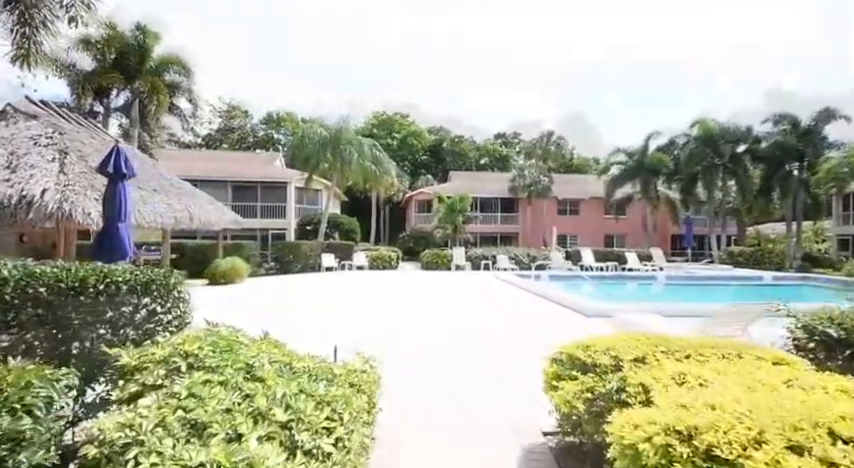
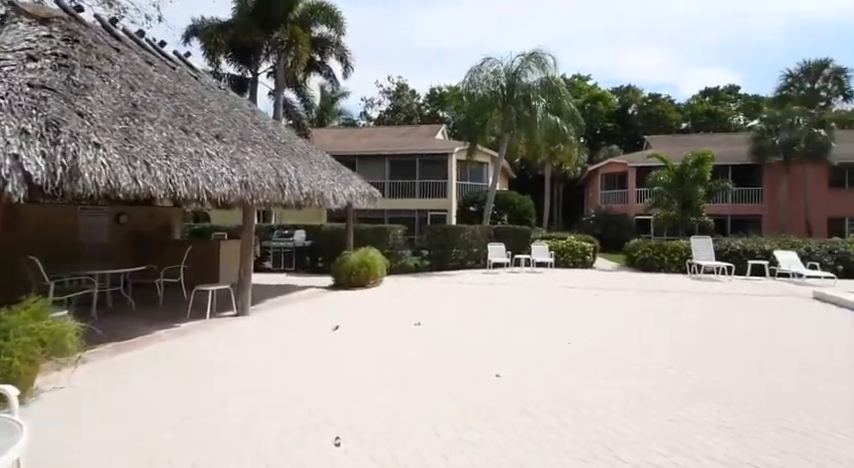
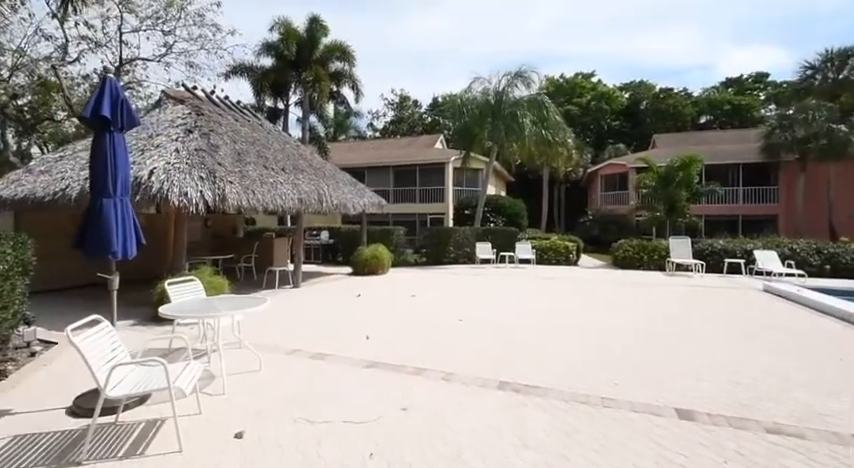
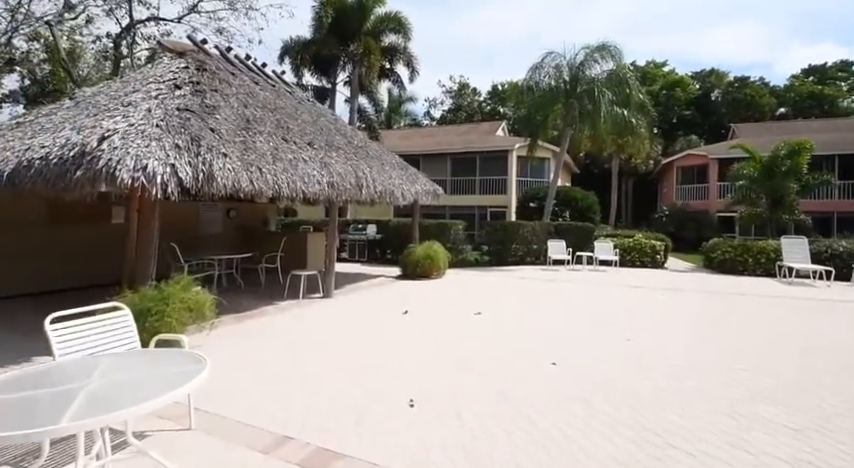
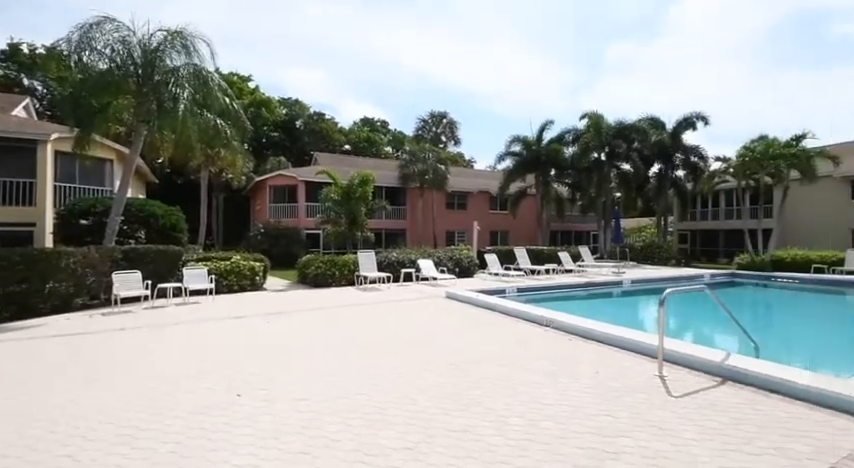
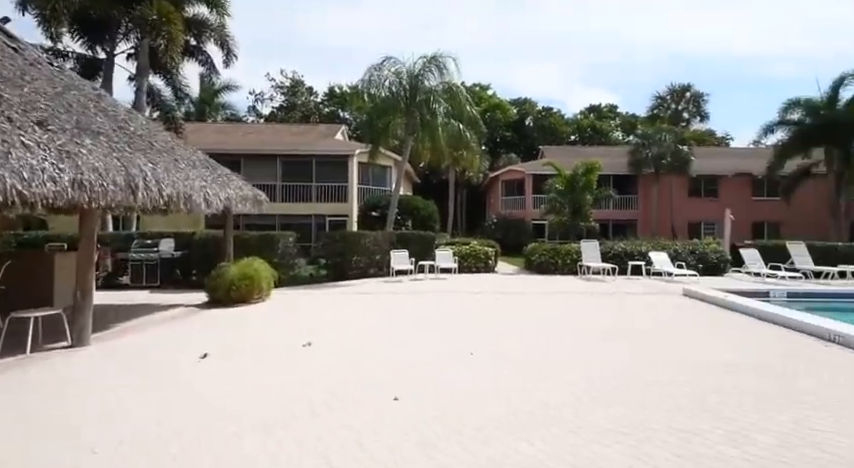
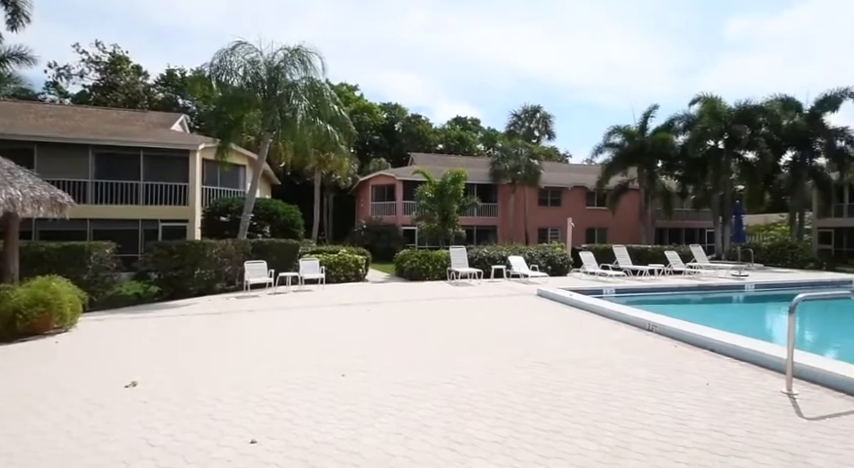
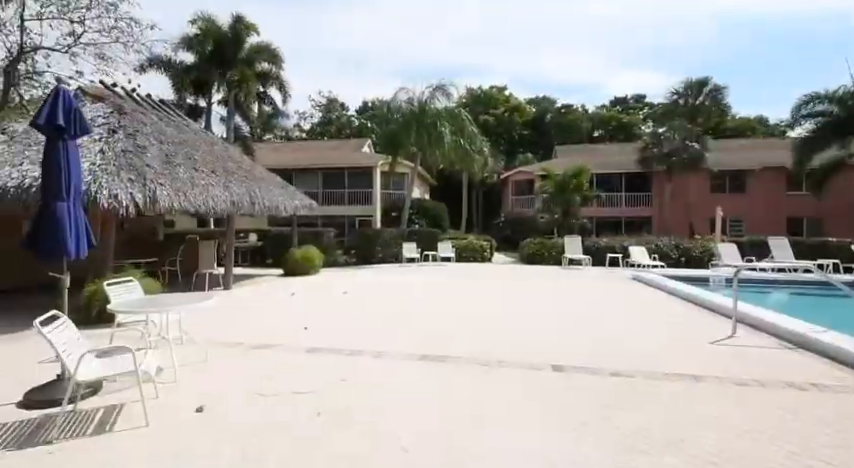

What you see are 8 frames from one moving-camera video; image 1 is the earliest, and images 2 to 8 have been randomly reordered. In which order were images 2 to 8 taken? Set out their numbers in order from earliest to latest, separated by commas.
8, 3, 4, 2, 6, 7, 5
